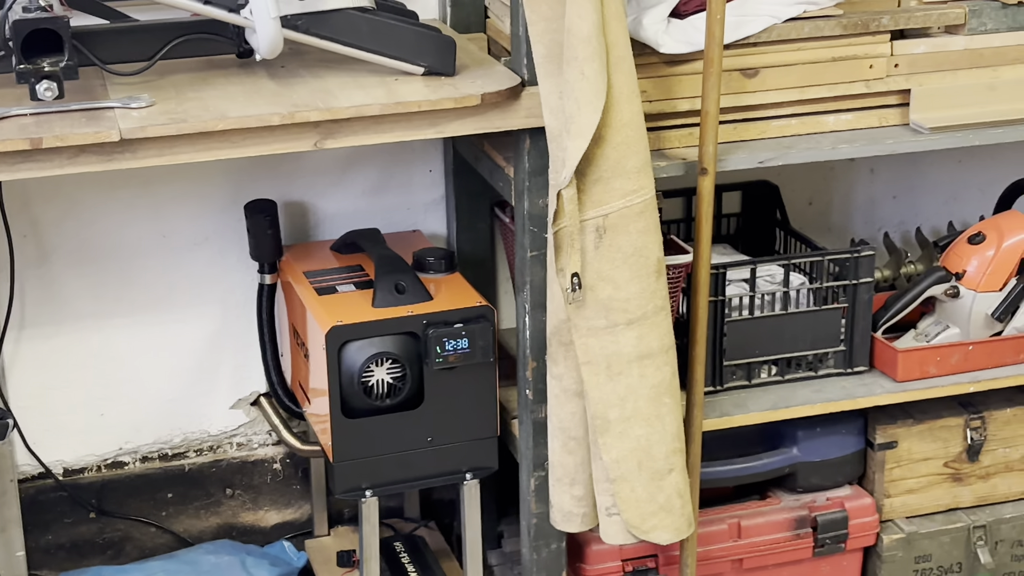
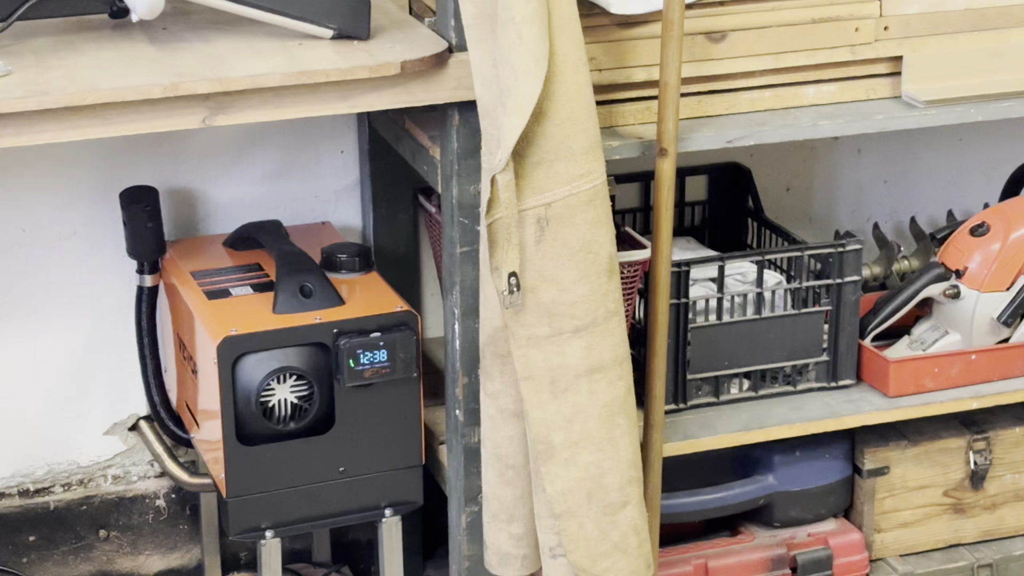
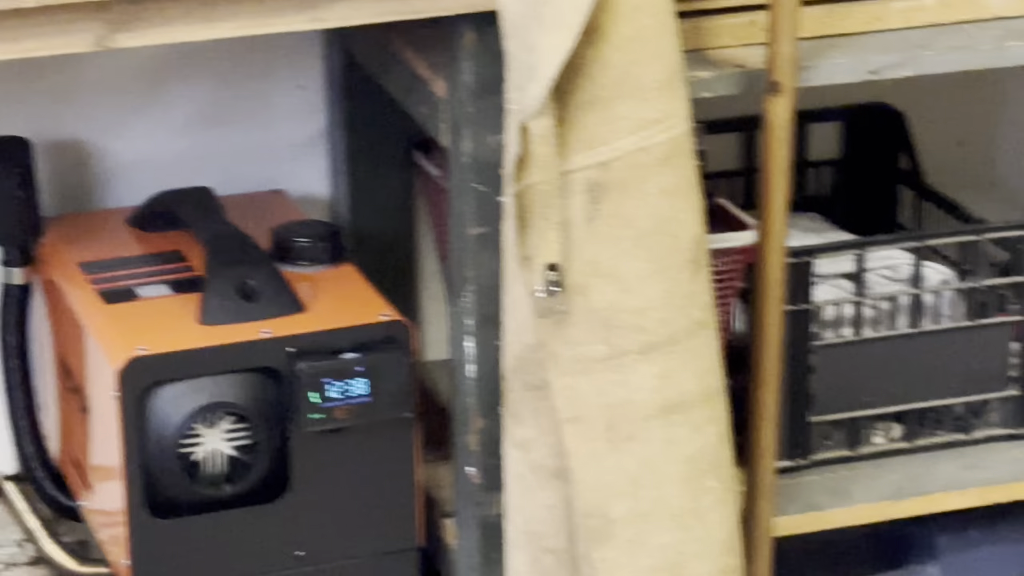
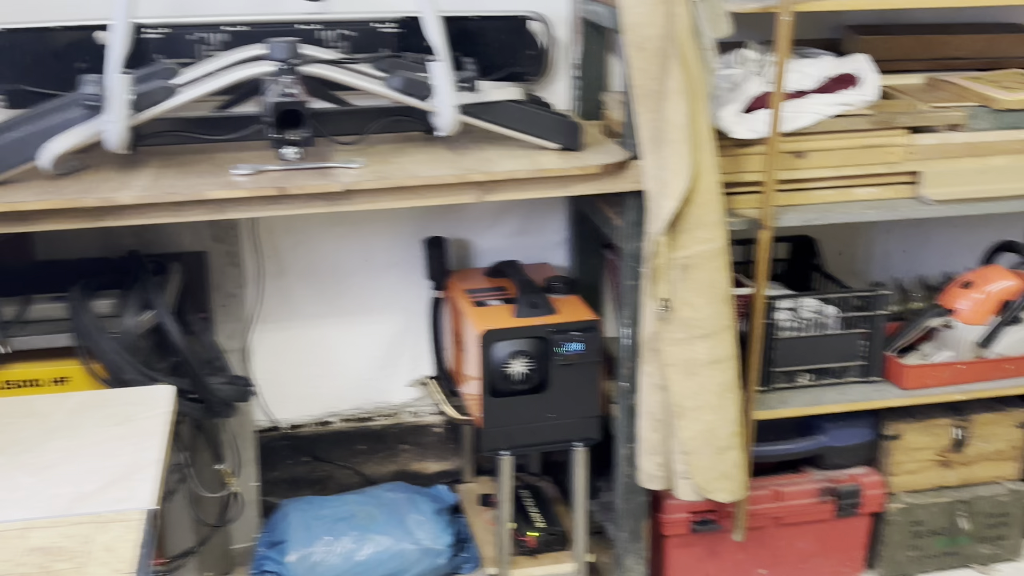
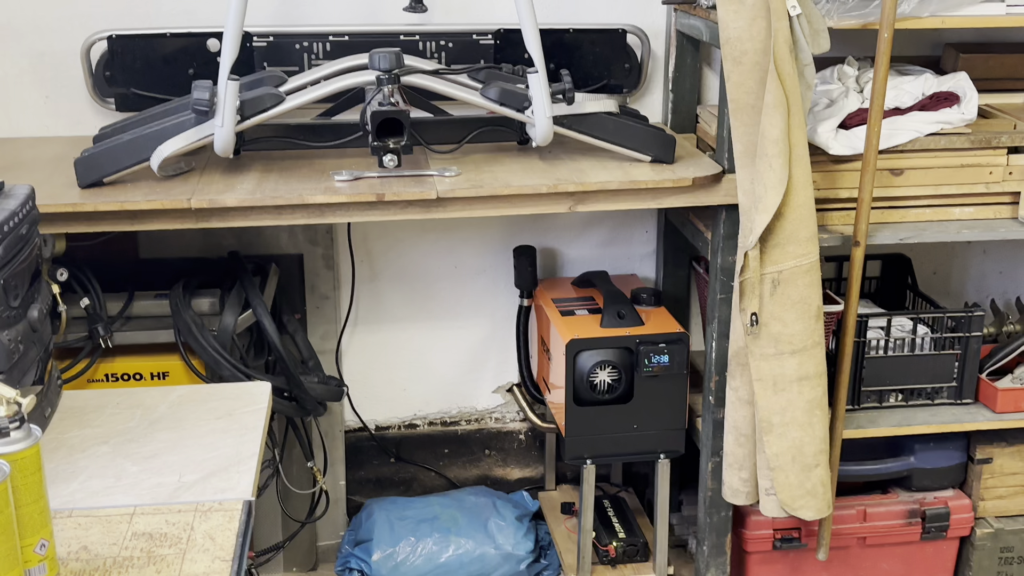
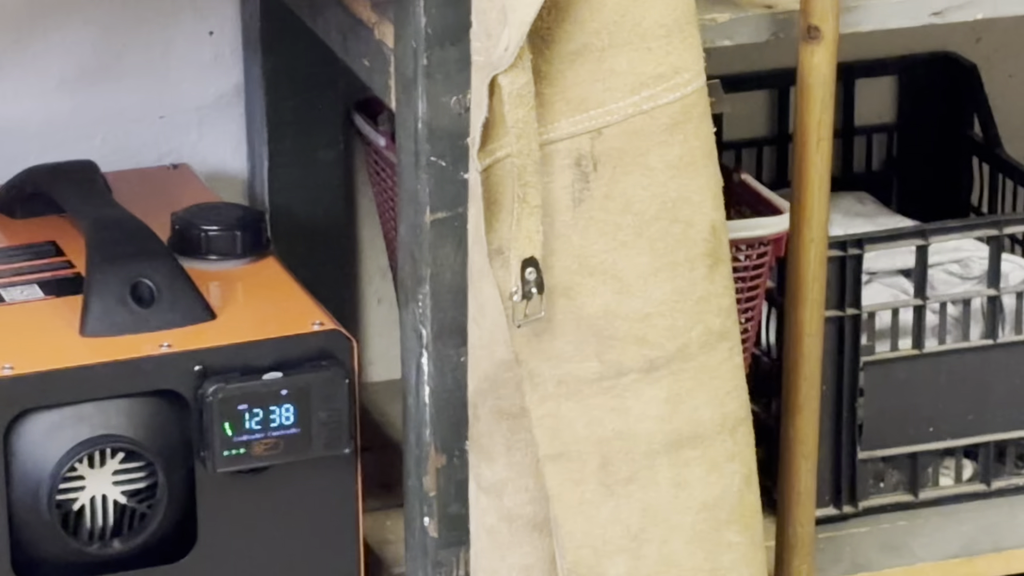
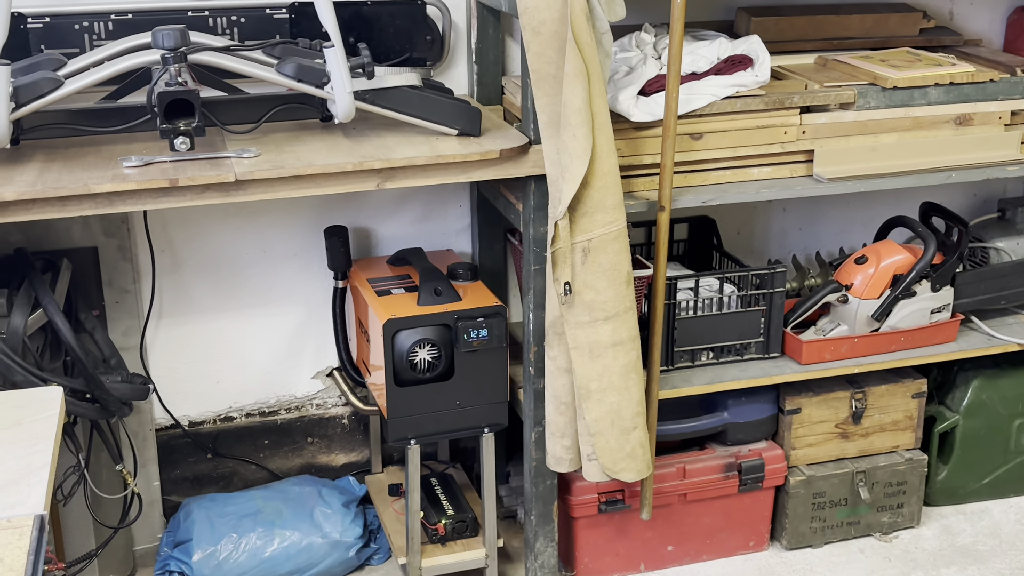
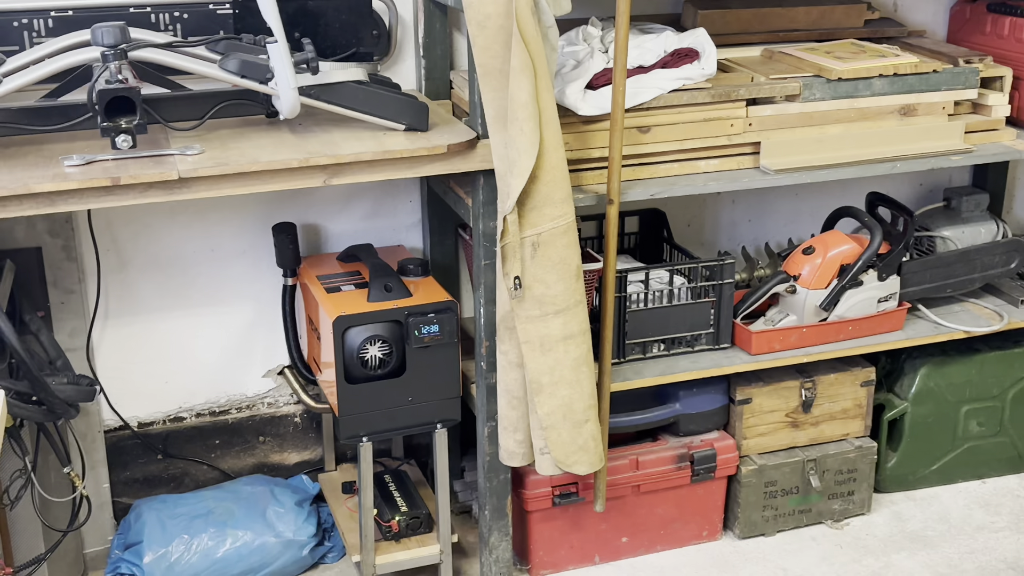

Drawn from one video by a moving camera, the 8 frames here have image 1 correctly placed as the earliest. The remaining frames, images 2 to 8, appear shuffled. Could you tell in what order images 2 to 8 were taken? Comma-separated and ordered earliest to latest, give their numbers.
3, 6, 2, 8, 7, 4, 5
